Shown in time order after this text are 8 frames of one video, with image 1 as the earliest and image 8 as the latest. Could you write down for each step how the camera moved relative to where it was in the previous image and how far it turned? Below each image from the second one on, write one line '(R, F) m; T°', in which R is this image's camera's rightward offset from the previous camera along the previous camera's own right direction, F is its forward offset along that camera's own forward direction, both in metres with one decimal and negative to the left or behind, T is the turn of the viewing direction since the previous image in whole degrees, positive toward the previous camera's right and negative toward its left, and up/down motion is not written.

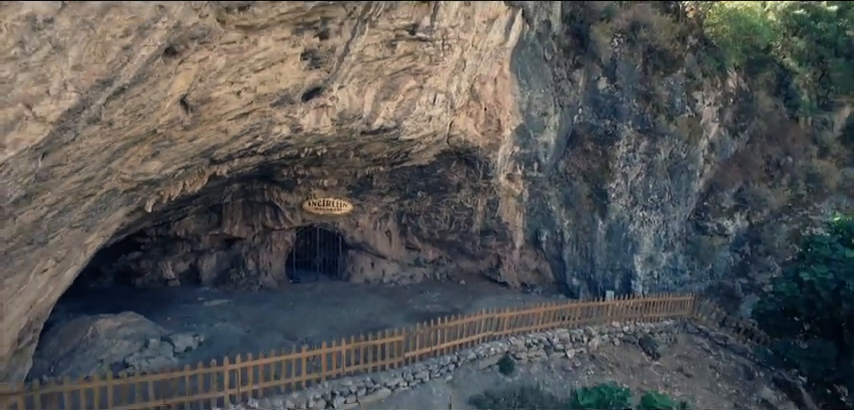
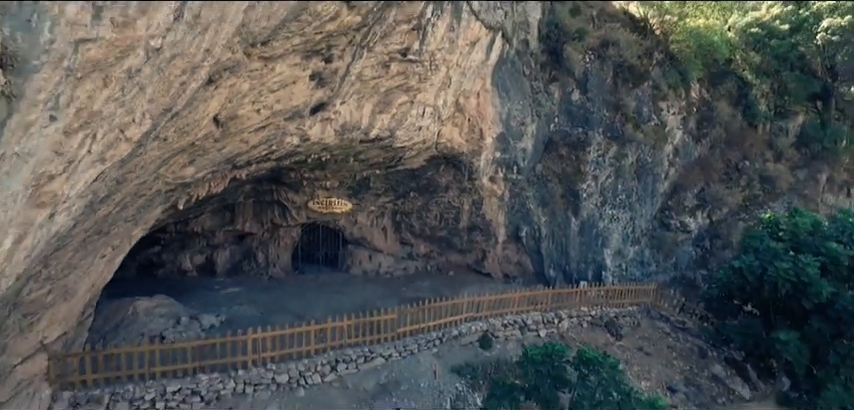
(+0.2, -1.5) m; 0°
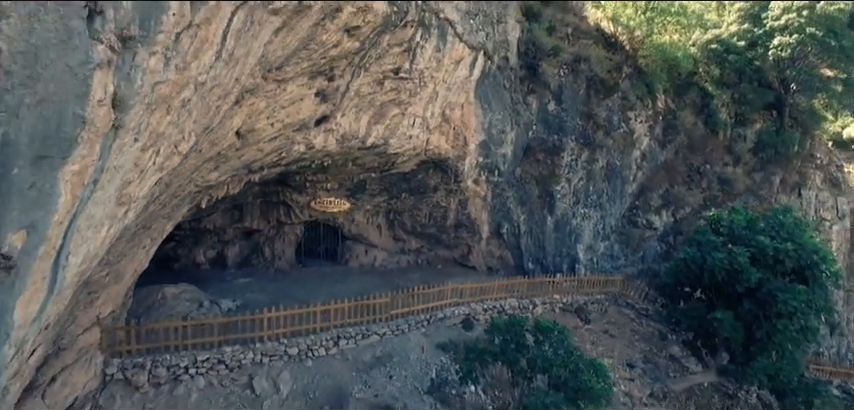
(+0.1, -1.6) m; +1°
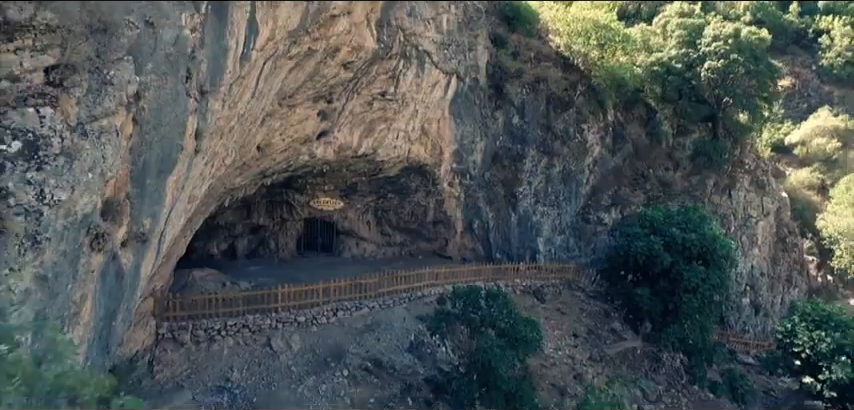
(+0.2, -2.8) m; +1°
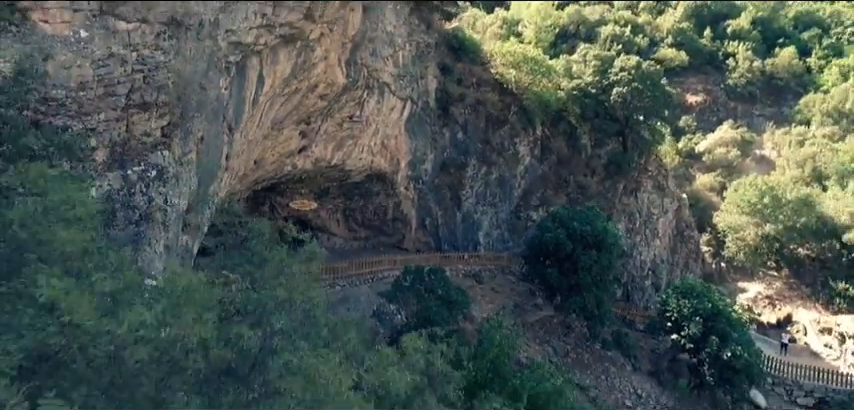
(+0.1, -4.0) m; +4°
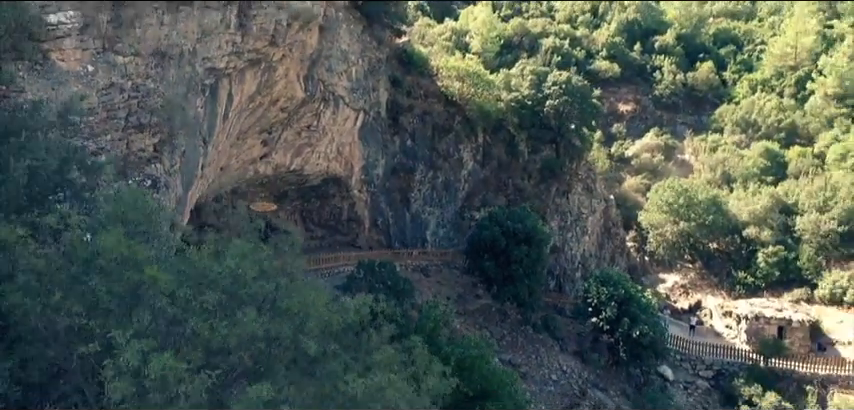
(+0.1, -2.2) m; +5°
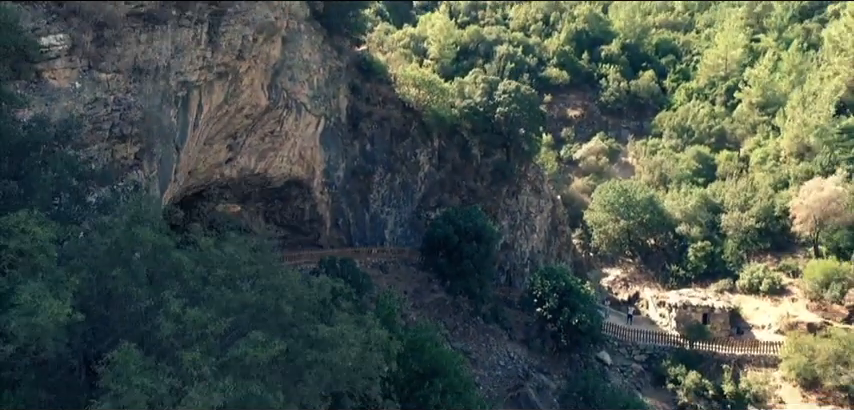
(+0.2, -1.6) m; +4°
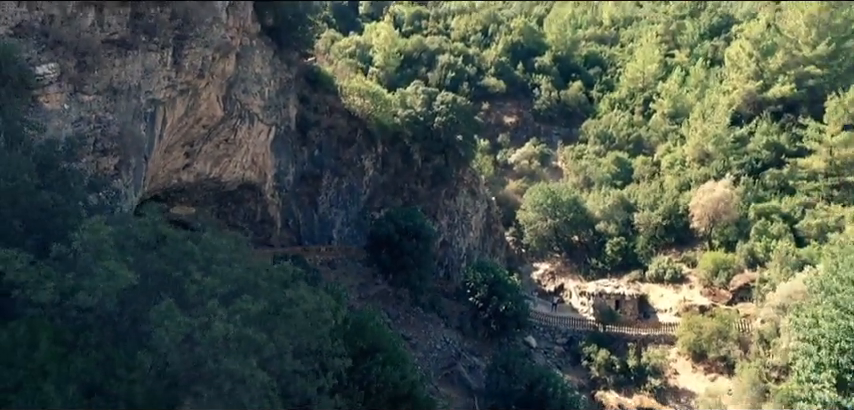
(+0.2, -2.6) m; +6°
